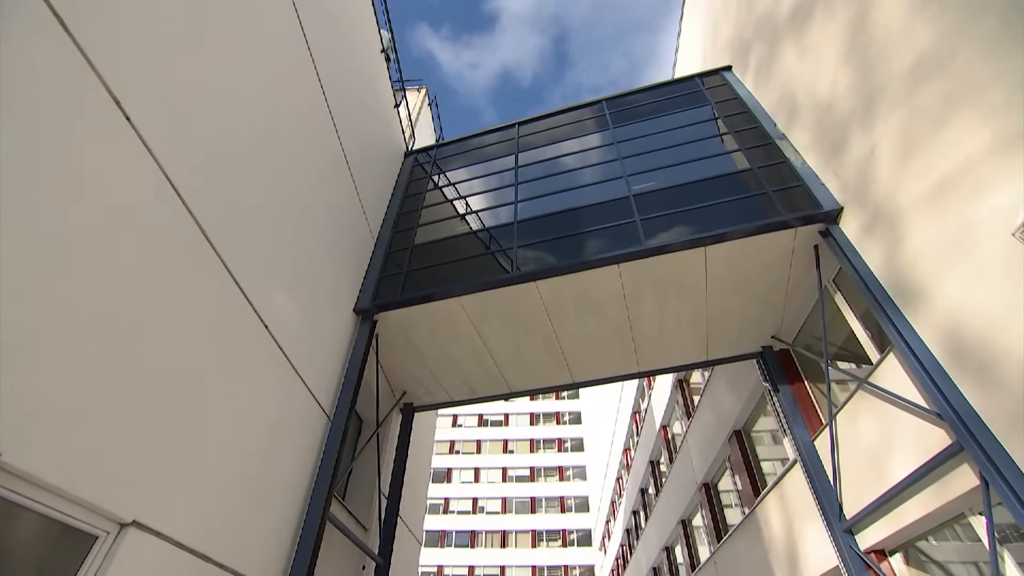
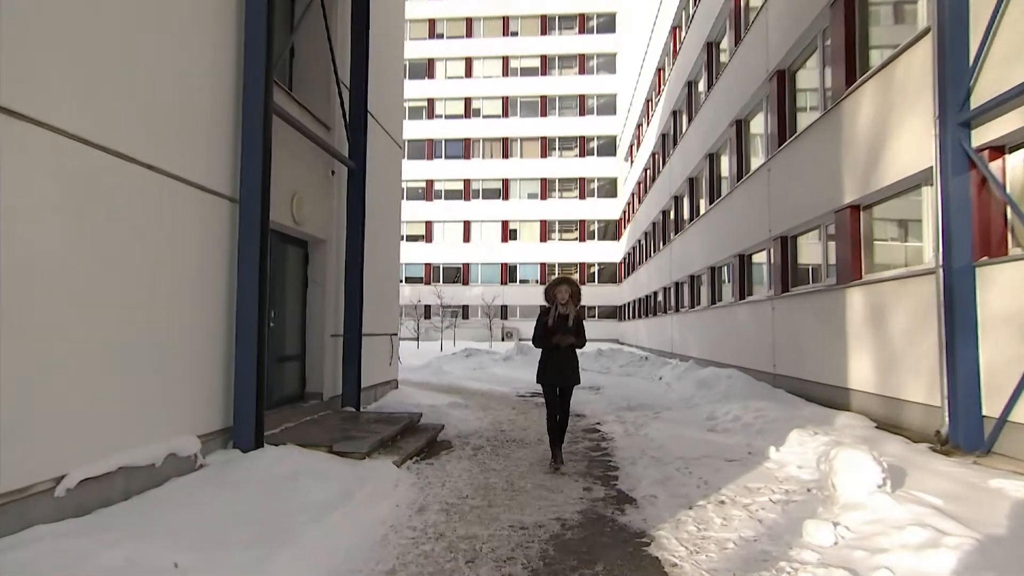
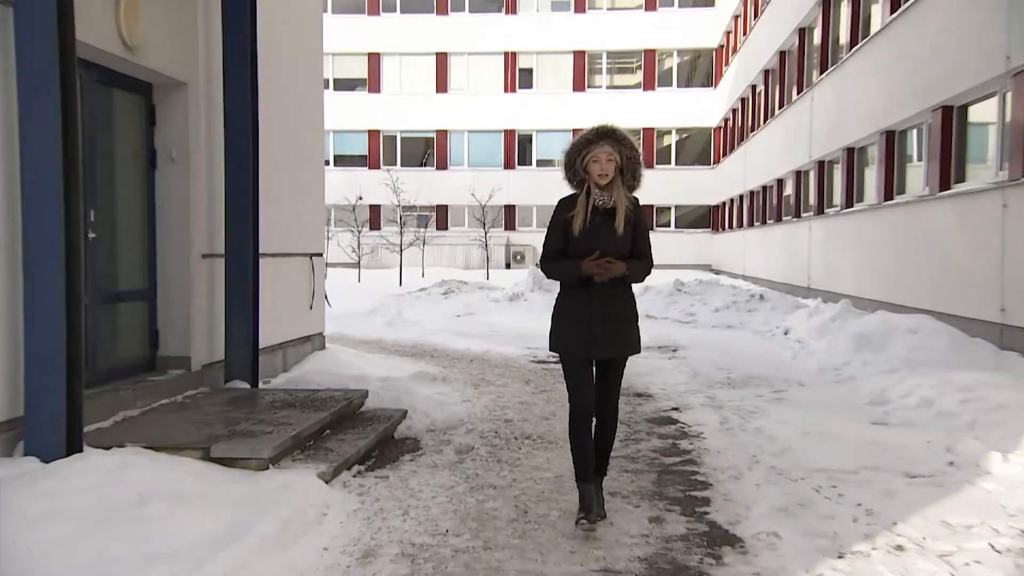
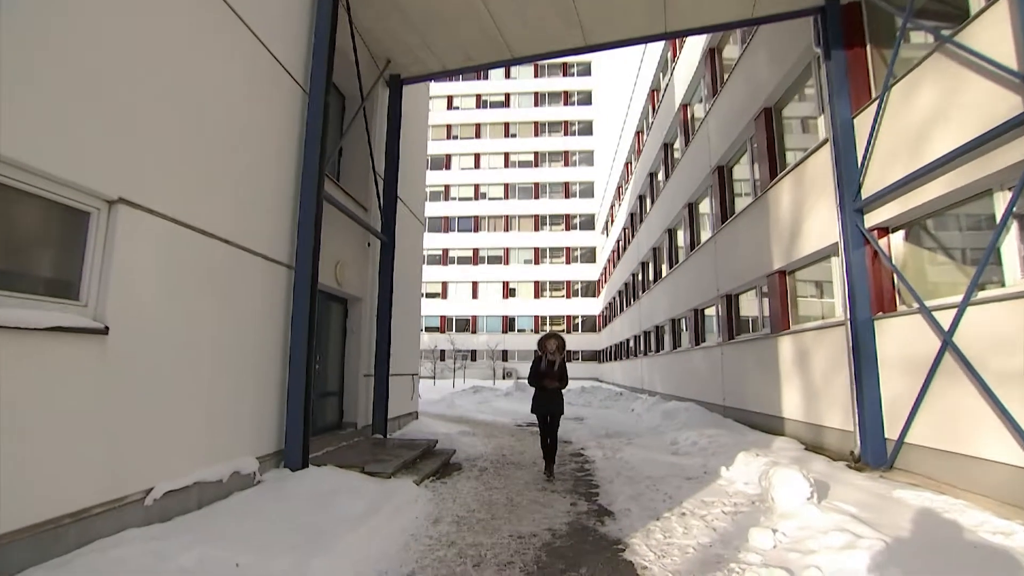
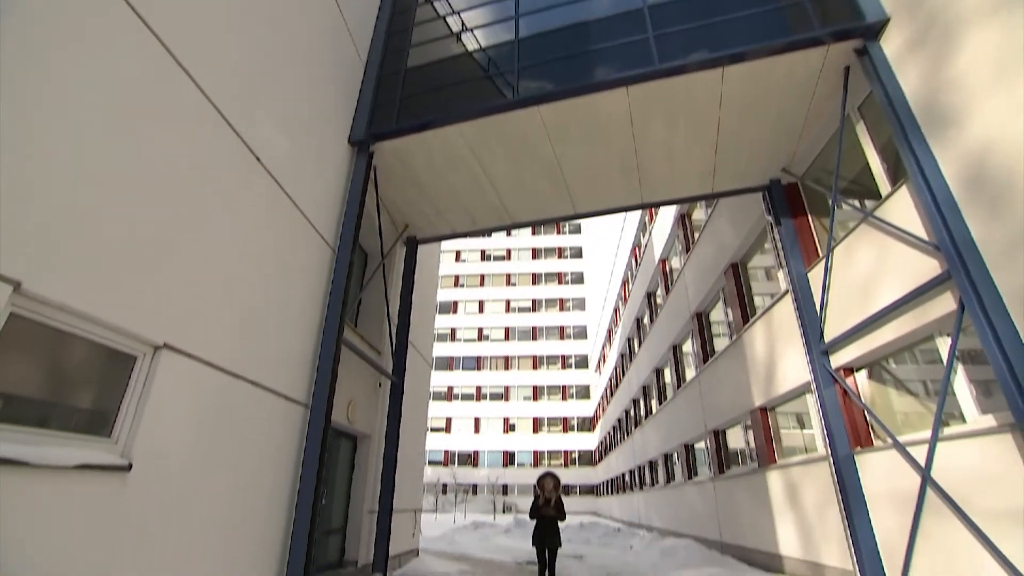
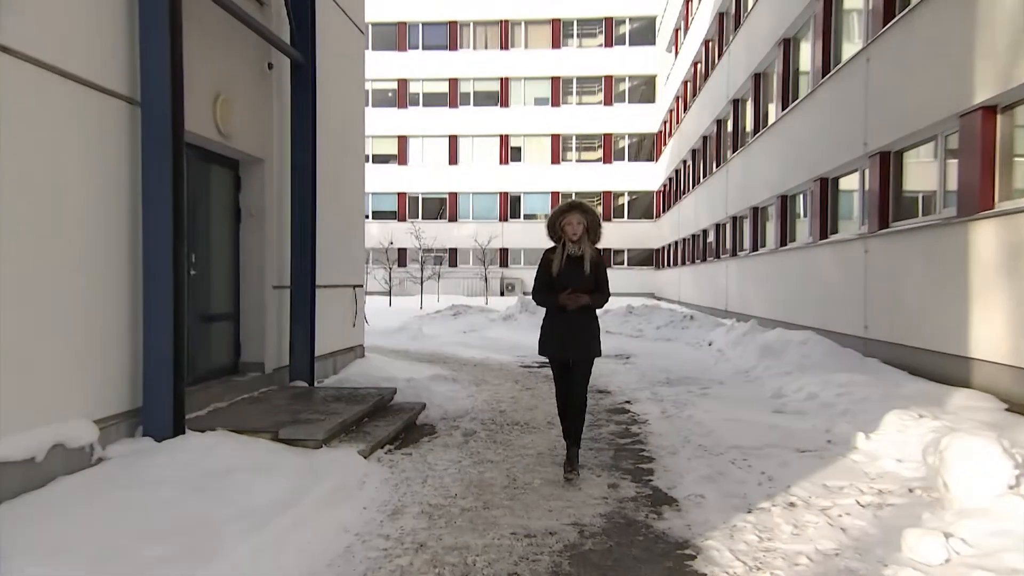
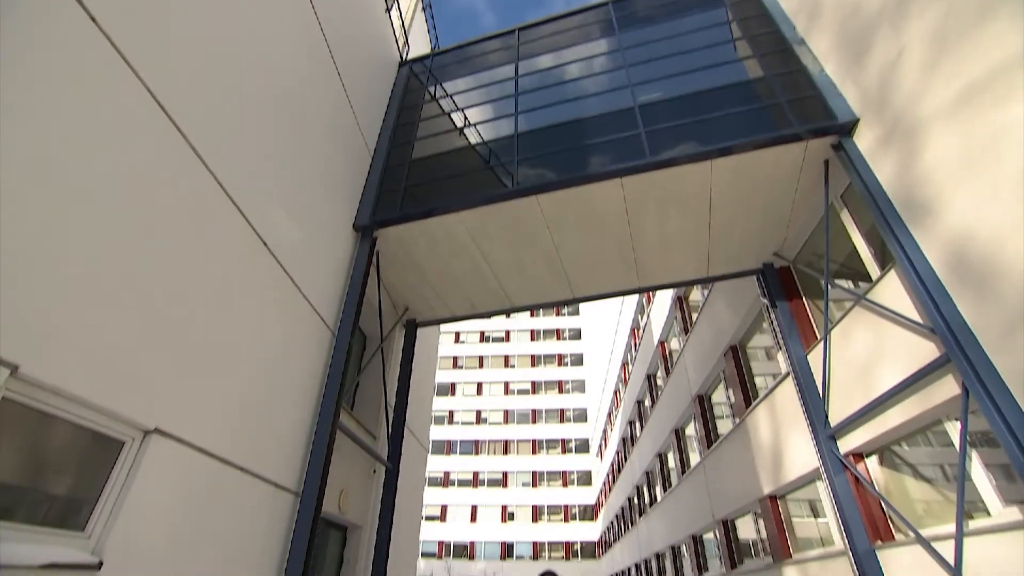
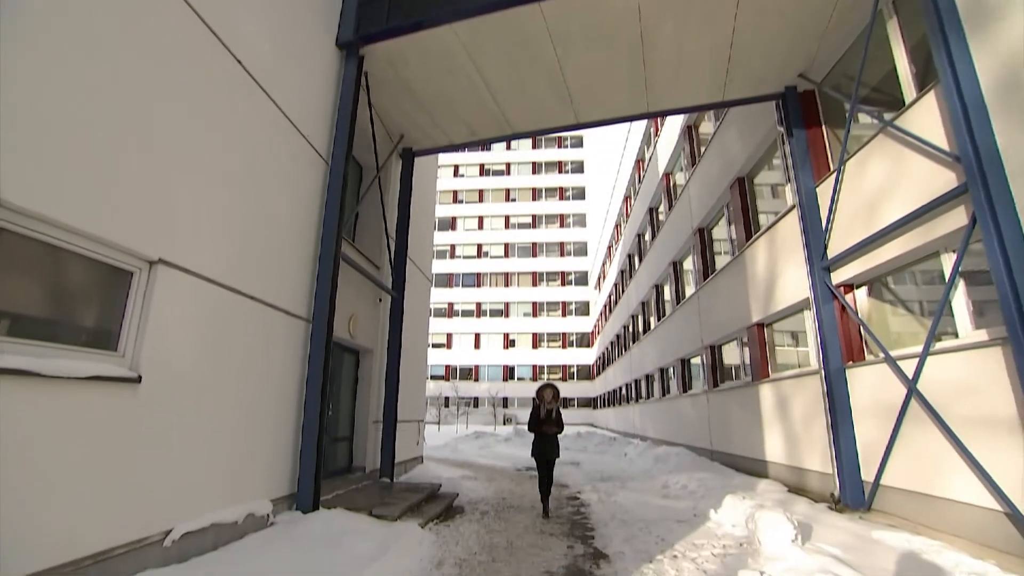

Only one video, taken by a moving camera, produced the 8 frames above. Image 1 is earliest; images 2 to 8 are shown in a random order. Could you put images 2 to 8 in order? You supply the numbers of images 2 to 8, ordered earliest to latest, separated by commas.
7, 5, 8, 4, 2, 6, 3
